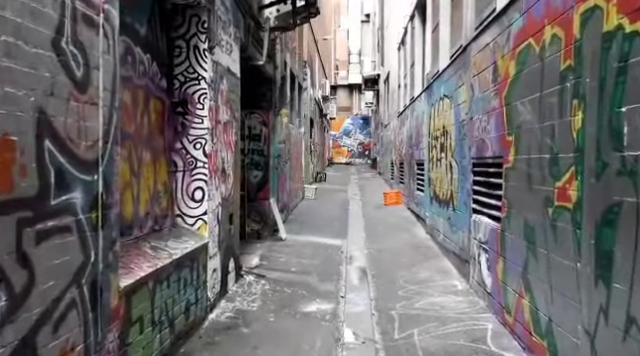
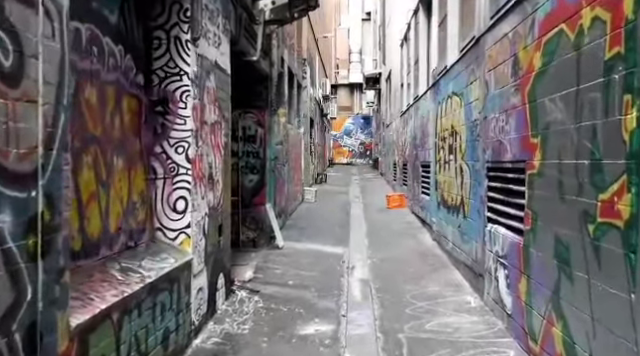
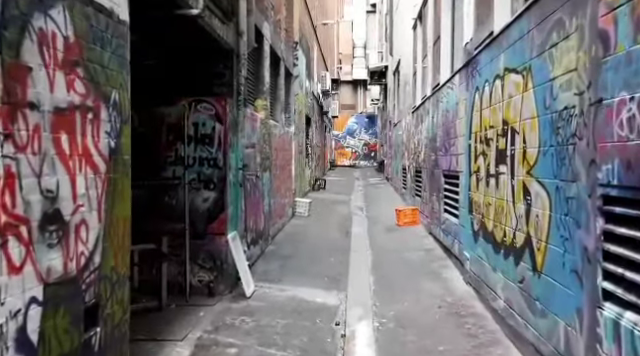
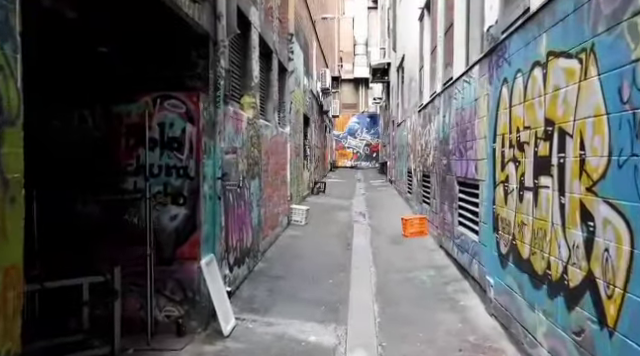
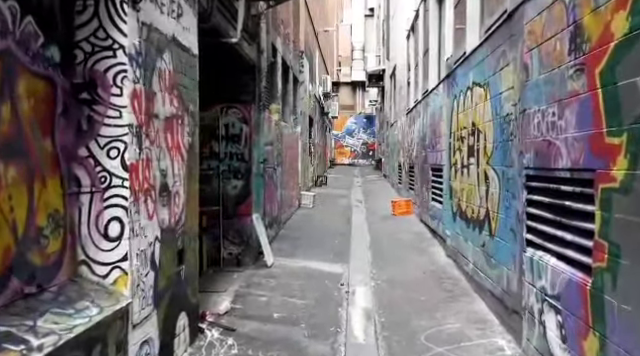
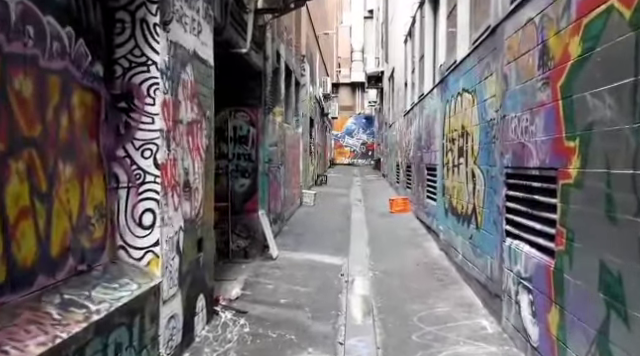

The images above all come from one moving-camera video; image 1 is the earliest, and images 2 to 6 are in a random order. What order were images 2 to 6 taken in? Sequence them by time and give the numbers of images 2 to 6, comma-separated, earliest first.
2, 6, 5, 3, 4
